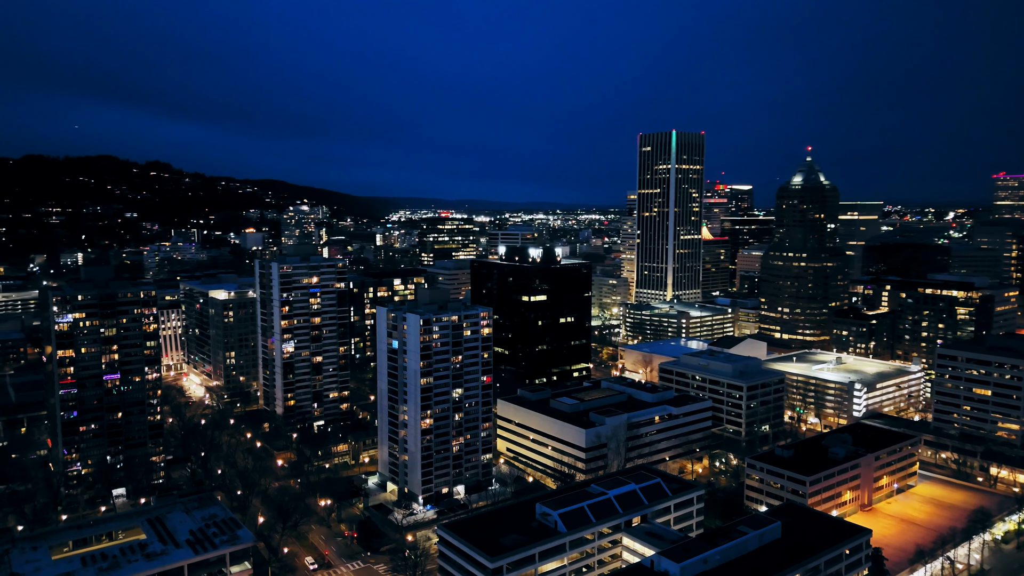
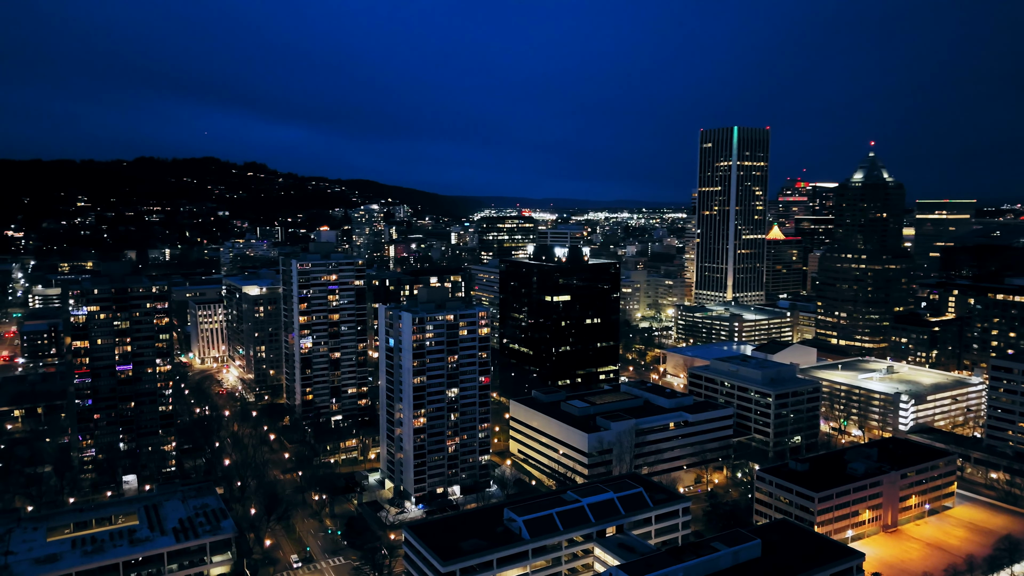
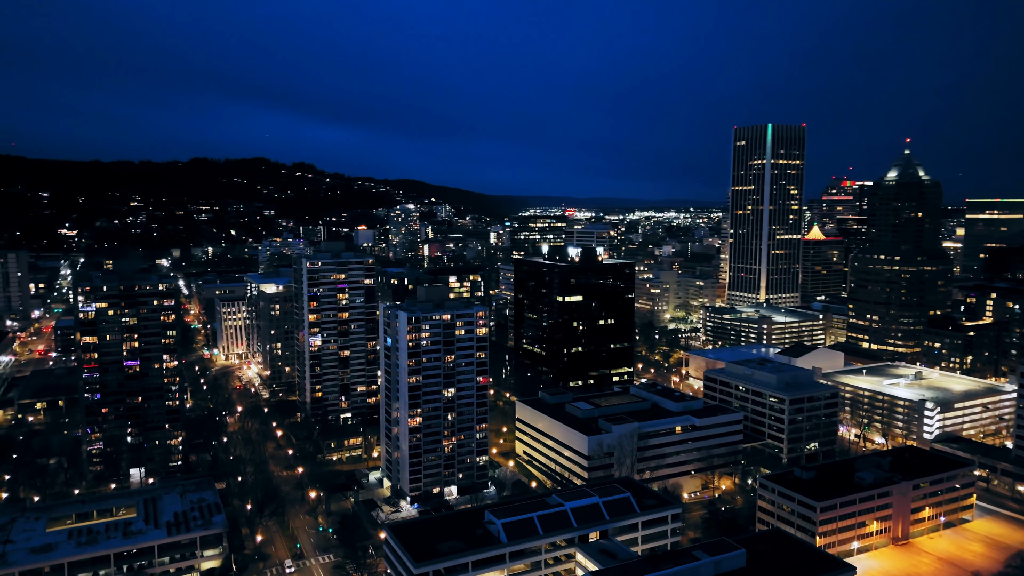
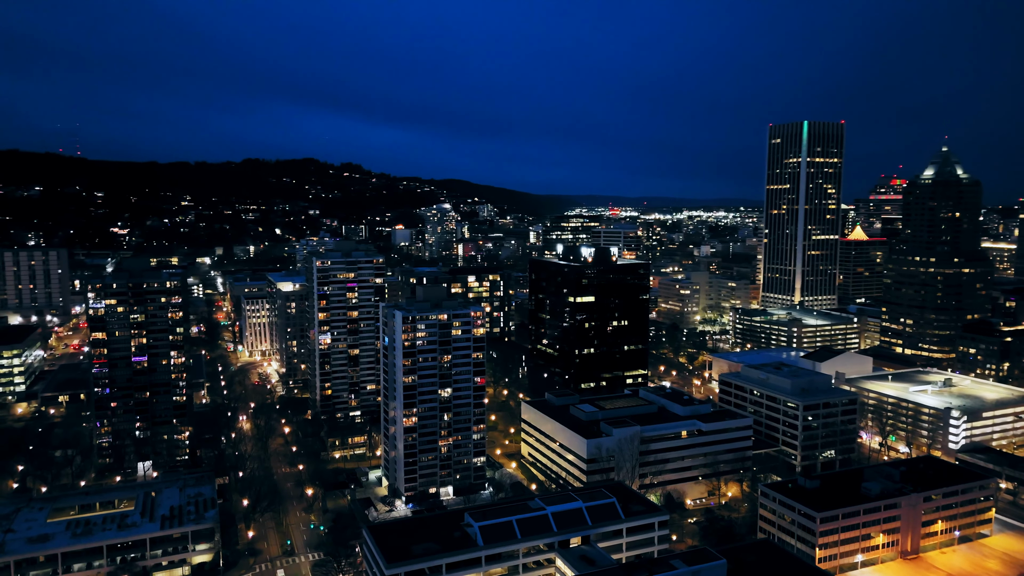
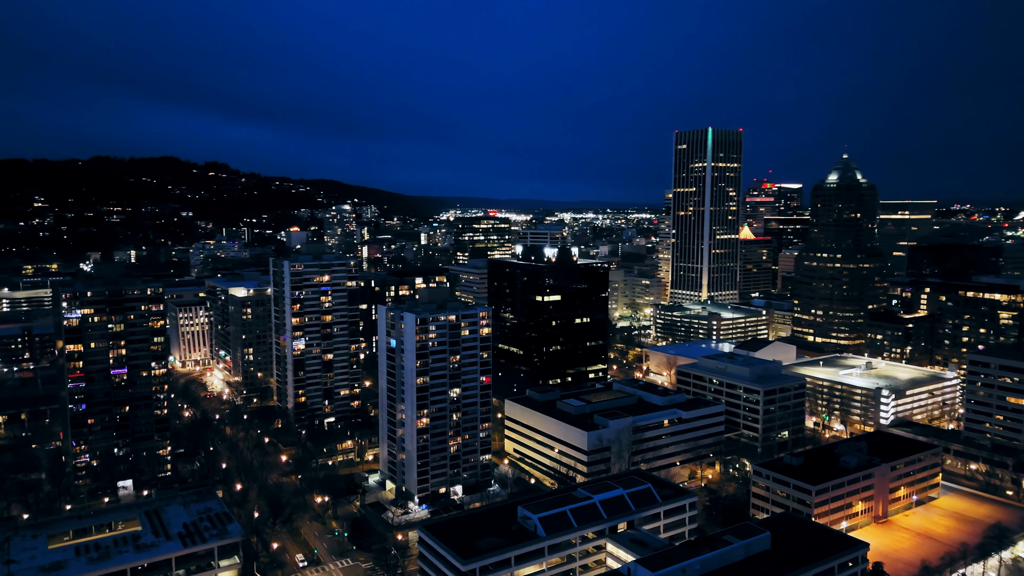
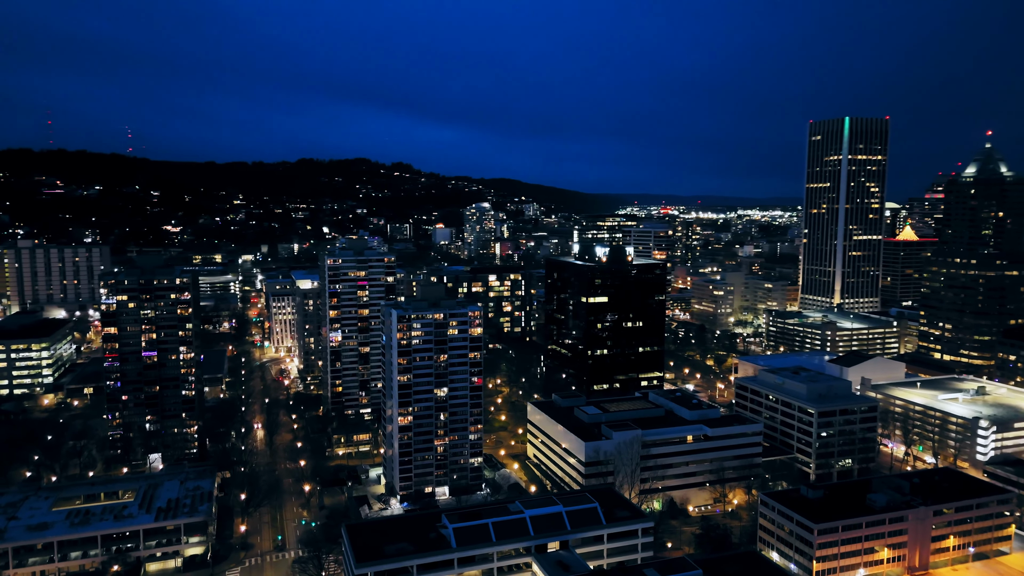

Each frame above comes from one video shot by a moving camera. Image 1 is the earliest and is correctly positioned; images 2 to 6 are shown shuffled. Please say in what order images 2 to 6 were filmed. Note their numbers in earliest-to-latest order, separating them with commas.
5, 2, 3, 4, 6
